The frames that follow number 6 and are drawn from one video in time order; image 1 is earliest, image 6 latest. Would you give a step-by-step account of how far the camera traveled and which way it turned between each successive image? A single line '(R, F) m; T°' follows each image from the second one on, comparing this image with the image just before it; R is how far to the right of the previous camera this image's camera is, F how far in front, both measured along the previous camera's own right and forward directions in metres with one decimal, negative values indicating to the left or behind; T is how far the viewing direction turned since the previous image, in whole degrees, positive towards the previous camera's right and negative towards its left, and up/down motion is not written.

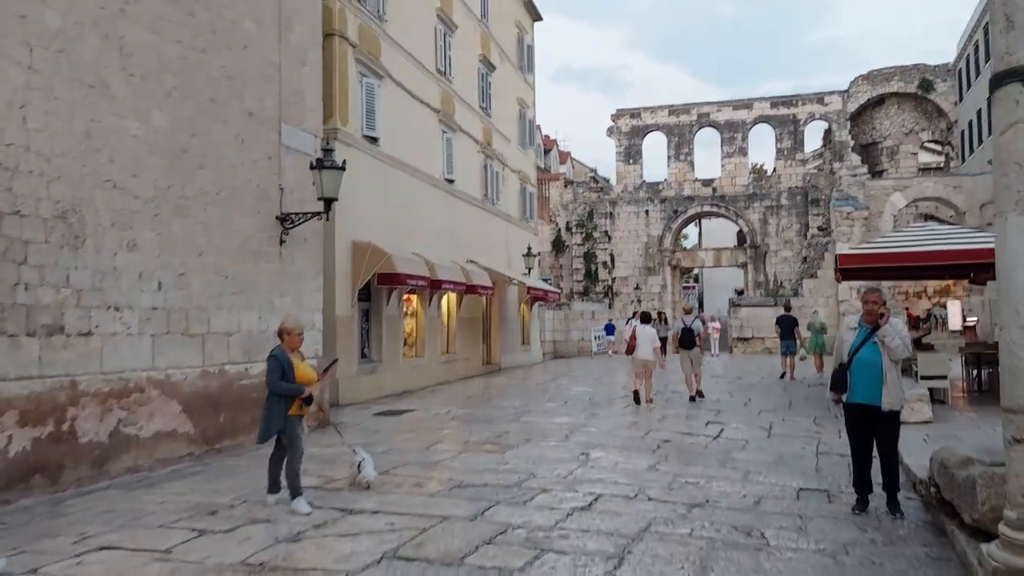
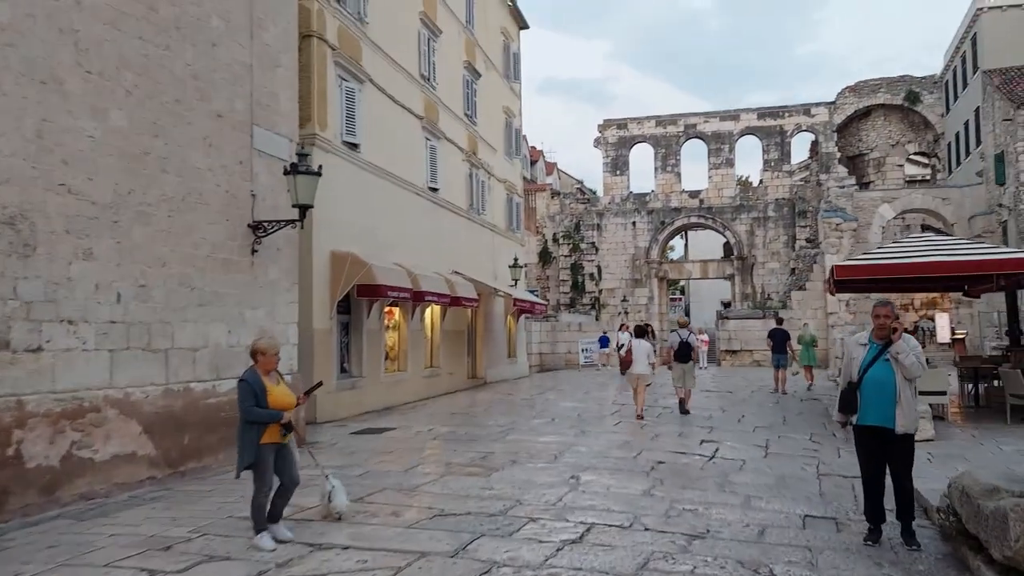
(0.0, +0.4) m; +1°
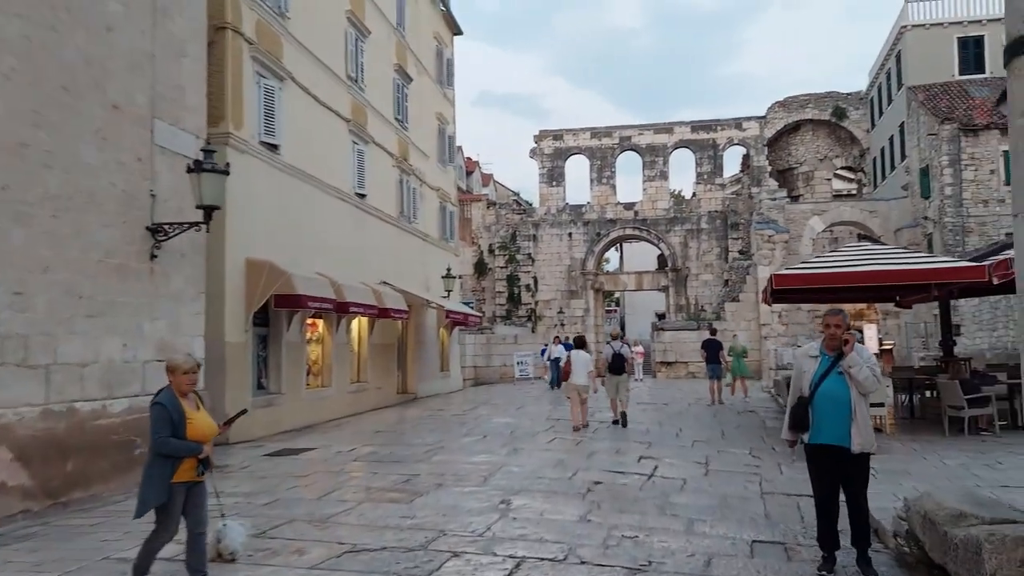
(+0.1, +0.5) m; +4°
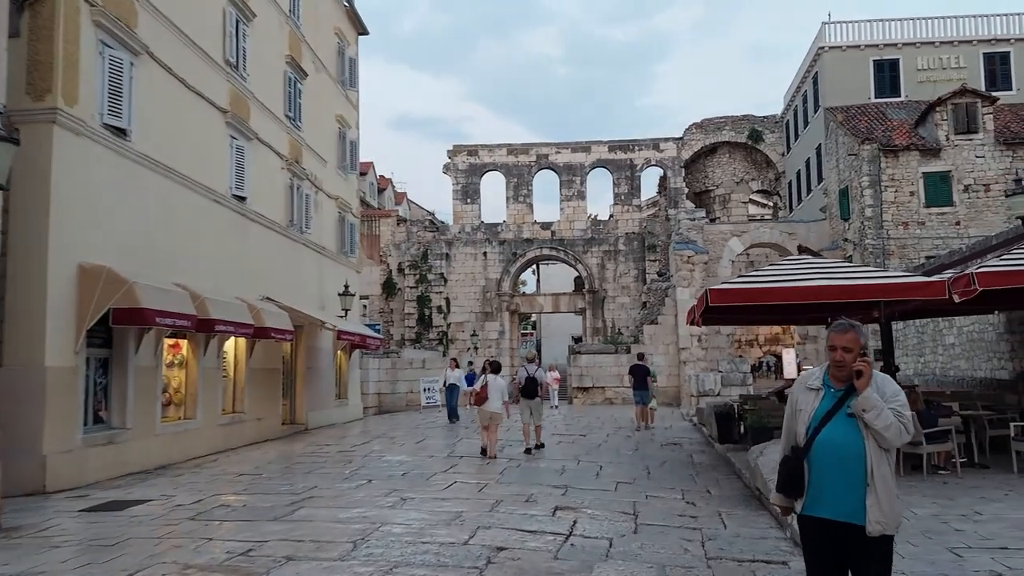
(+0.2, +1.5) m; +6°
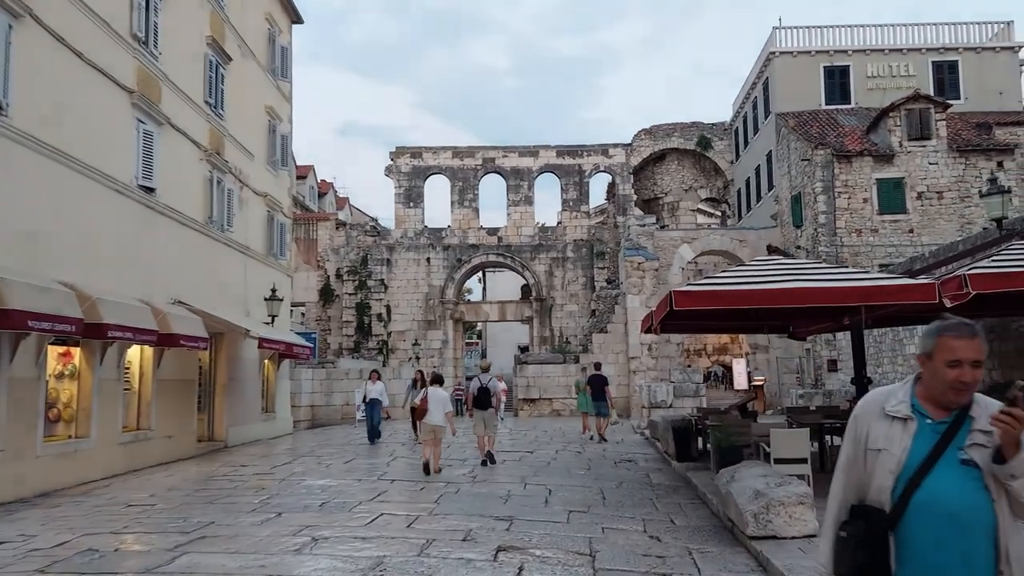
(+0.1, +1.1) m; +4°
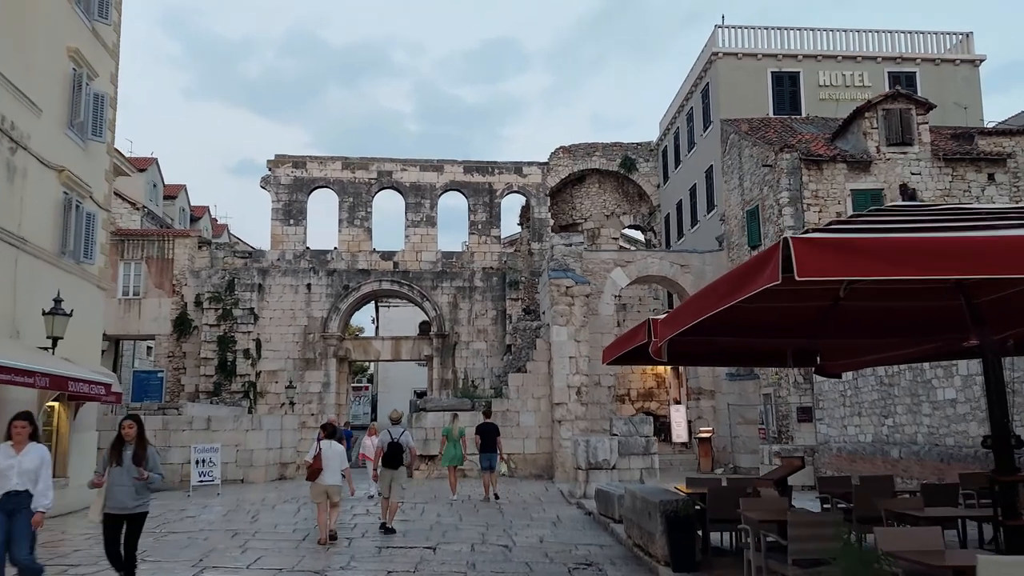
(0.0, +4.3) m; +7°
